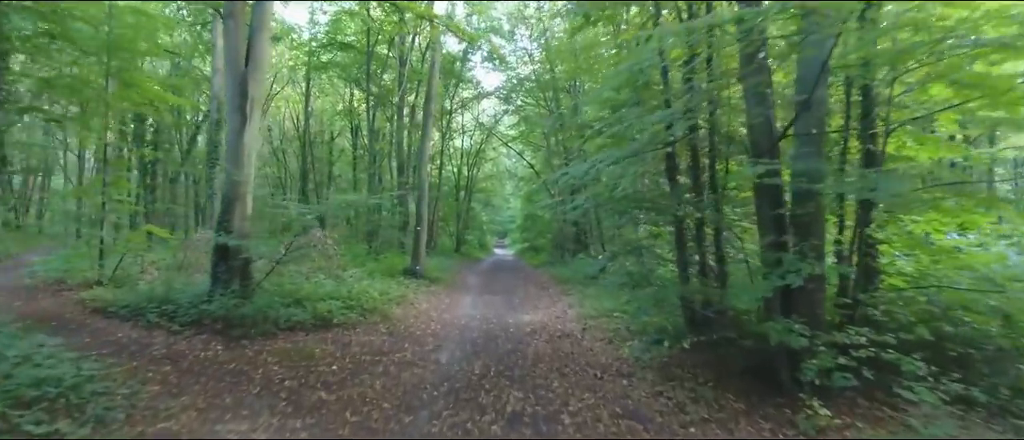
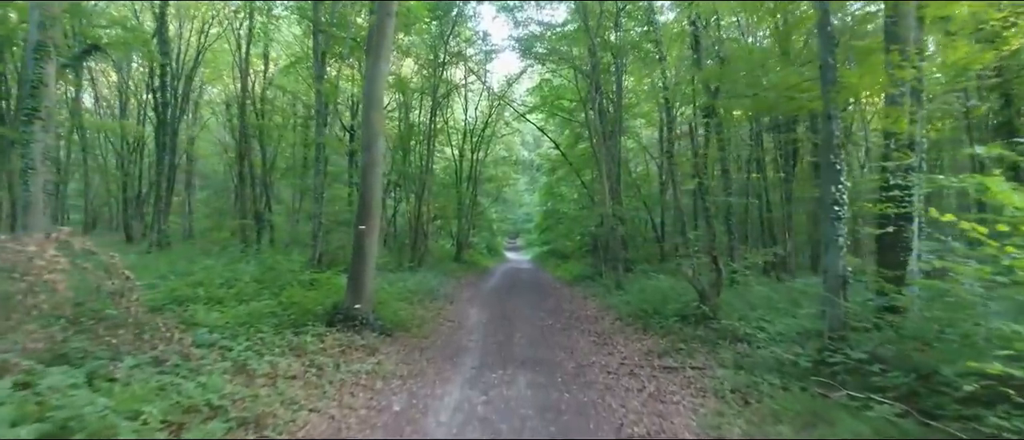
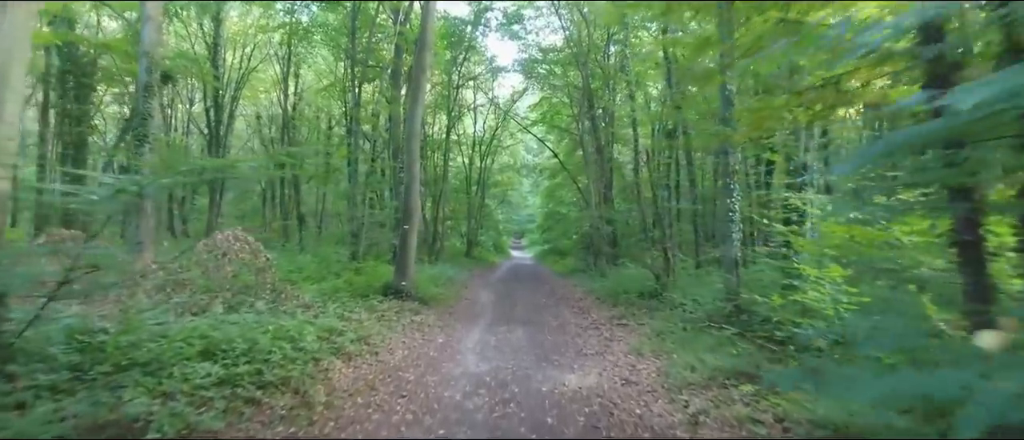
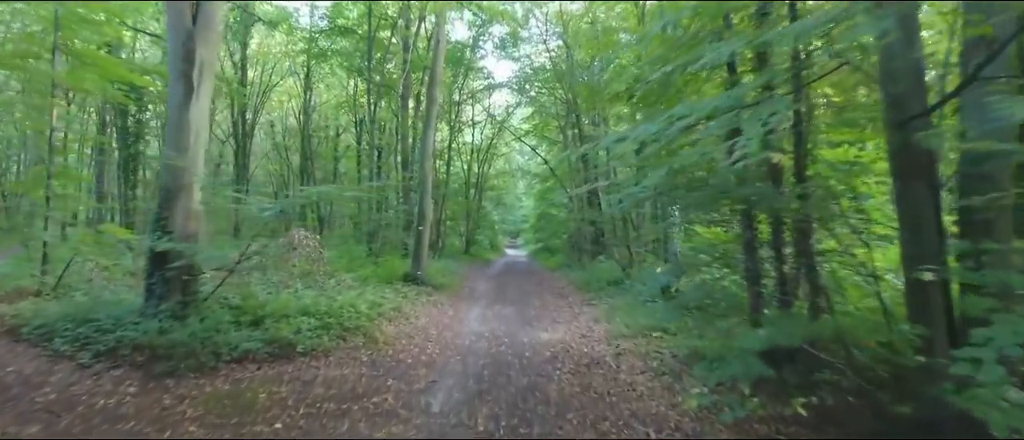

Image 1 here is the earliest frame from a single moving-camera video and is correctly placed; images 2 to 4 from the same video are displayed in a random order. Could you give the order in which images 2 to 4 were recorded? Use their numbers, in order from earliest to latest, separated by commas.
4, 3, 2
